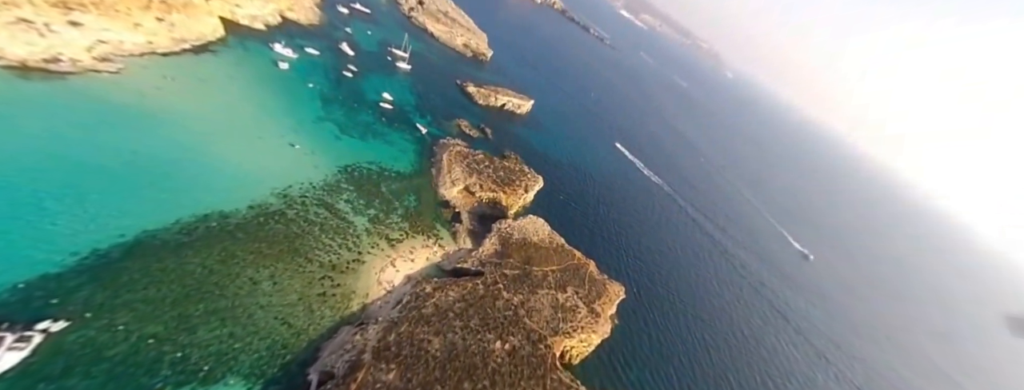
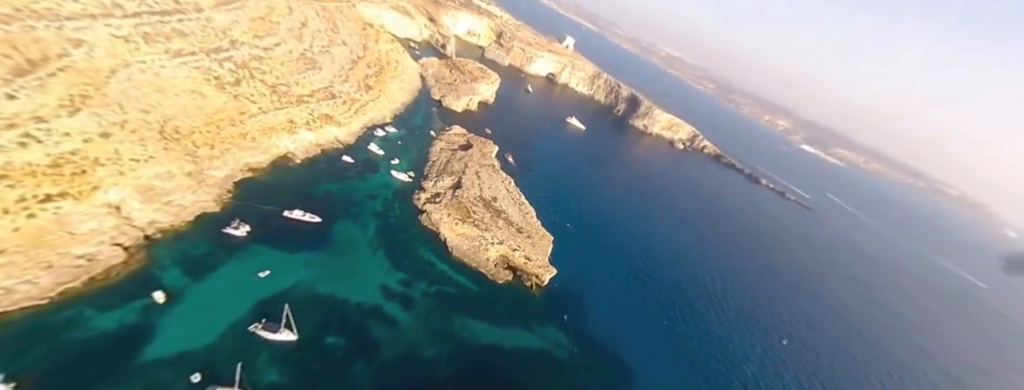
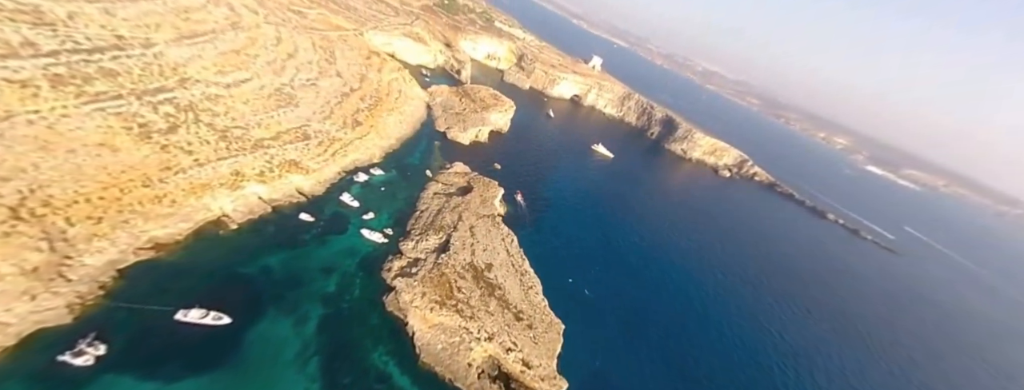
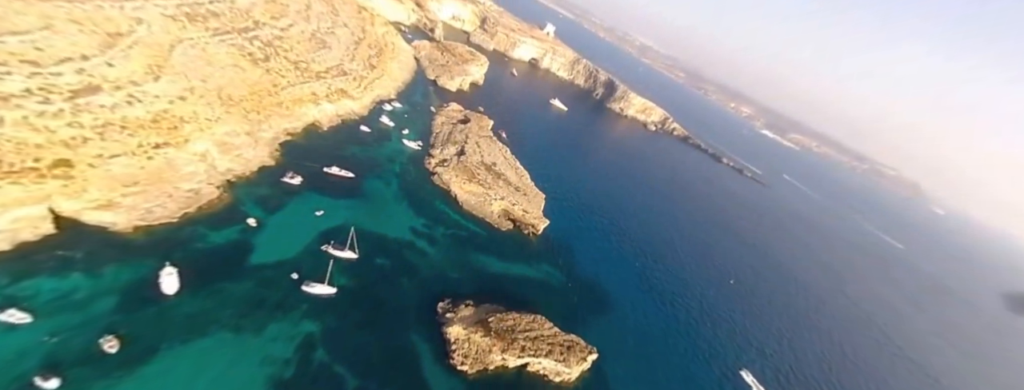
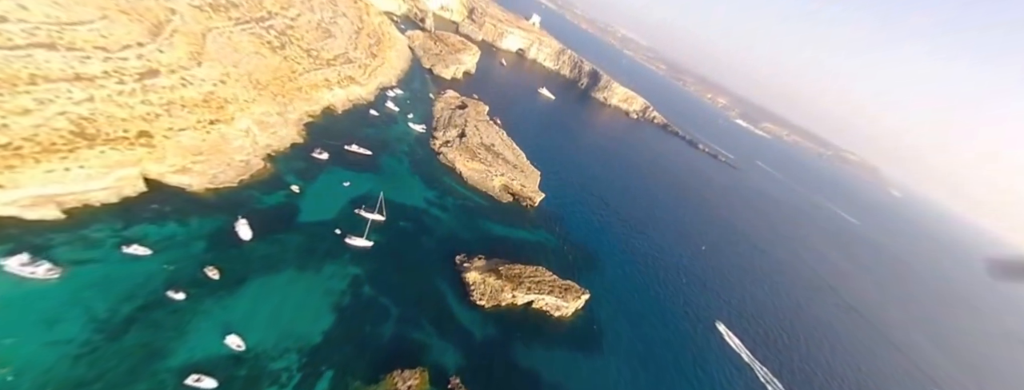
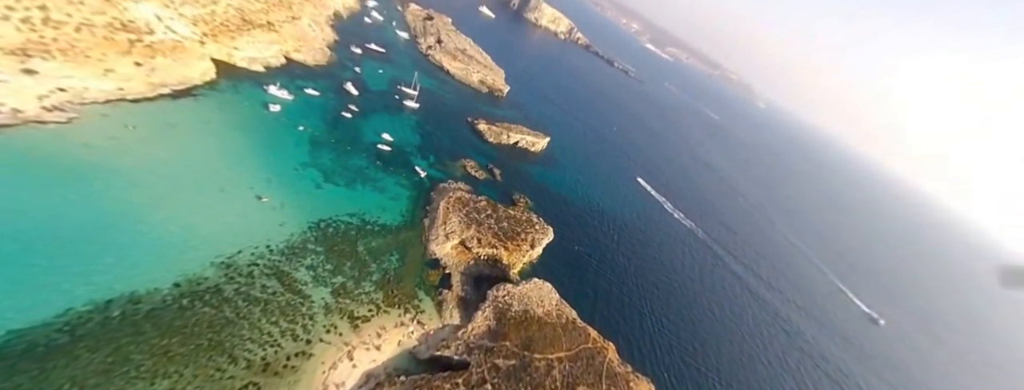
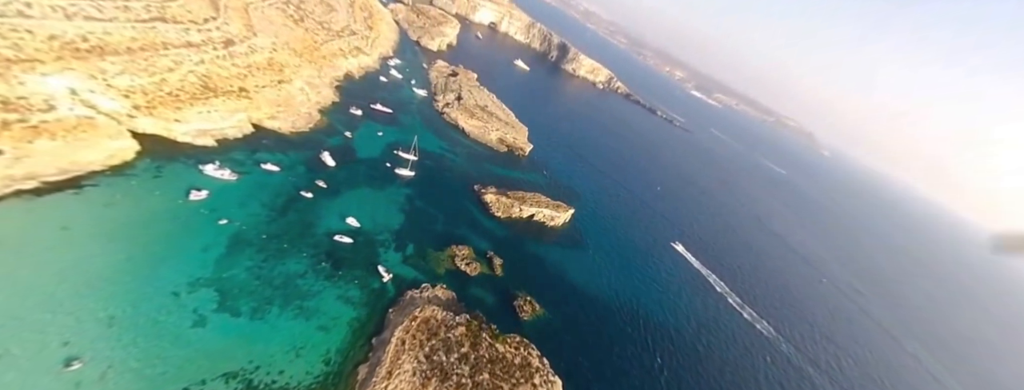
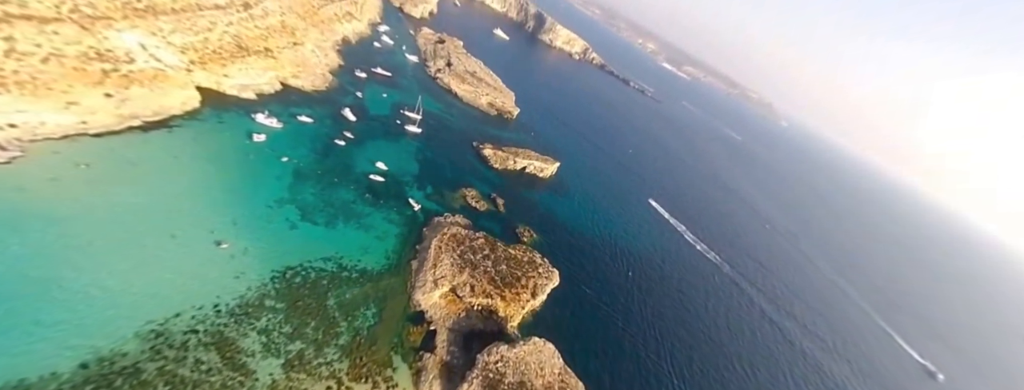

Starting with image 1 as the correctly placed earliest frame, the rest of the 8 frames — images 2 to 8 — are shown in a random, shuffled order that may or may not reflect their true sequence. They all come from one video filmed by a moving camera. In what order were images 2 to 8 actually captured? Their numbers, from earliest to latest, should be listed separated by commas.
6, 8, 7, 5, 4, 2, 3
